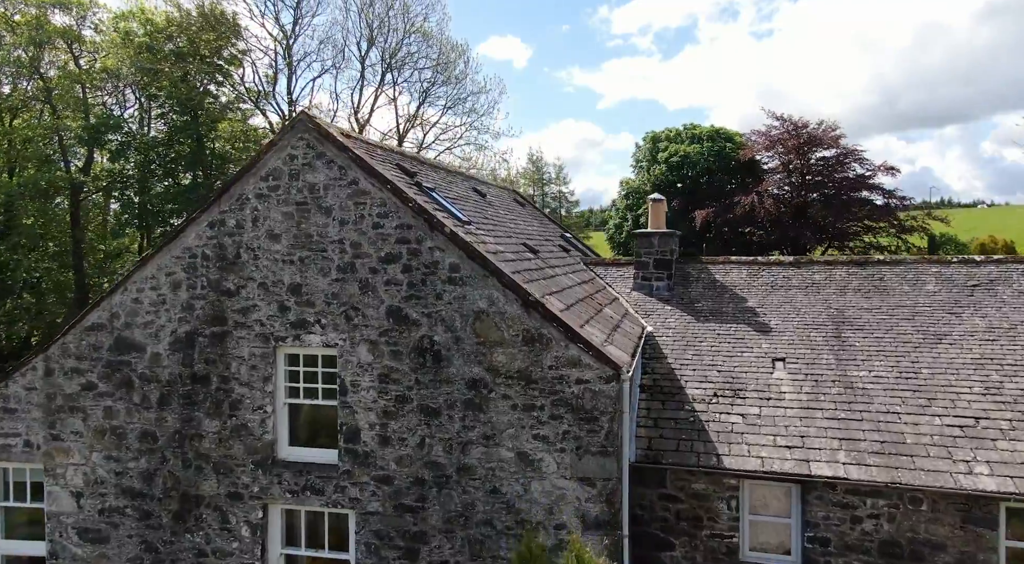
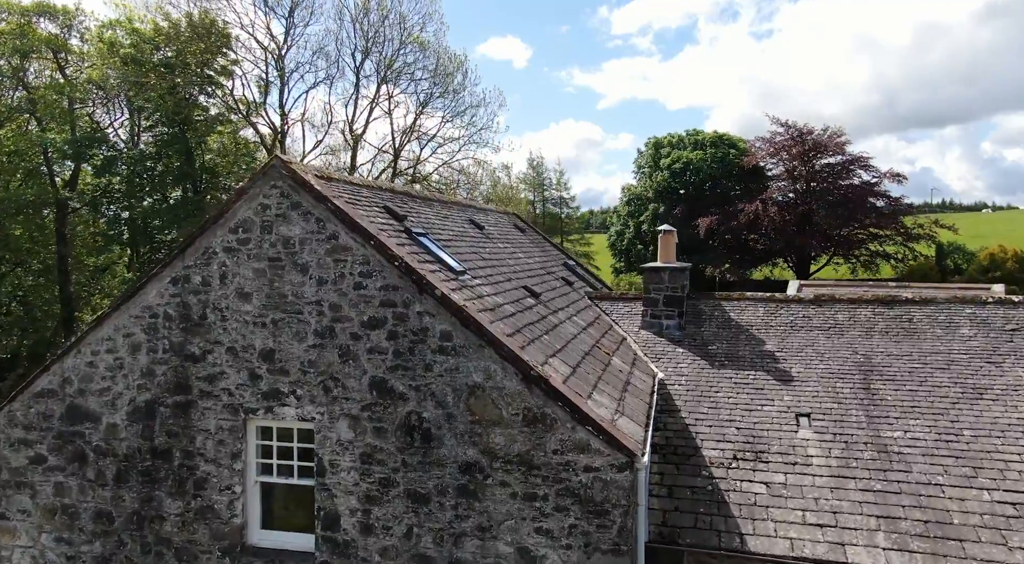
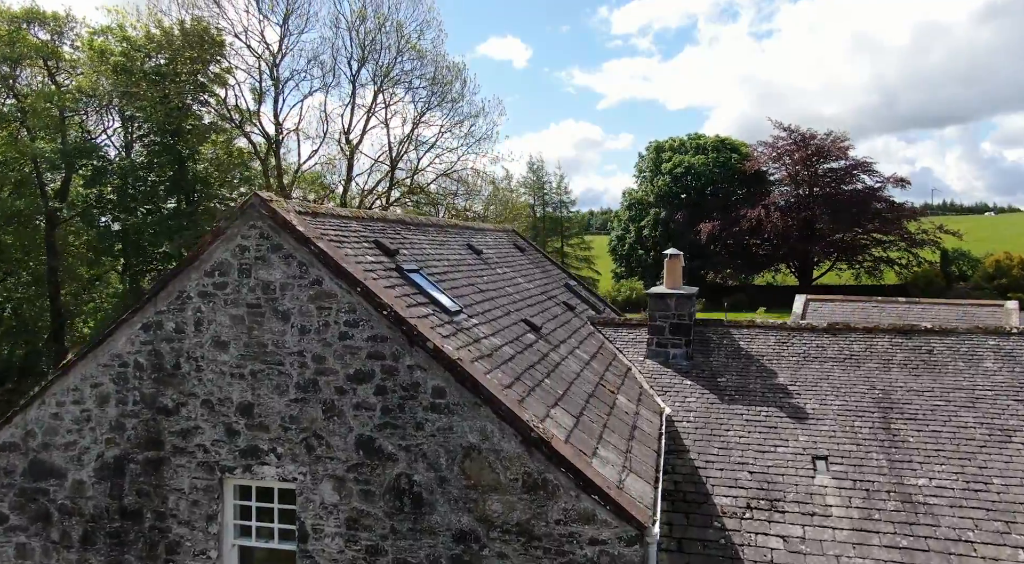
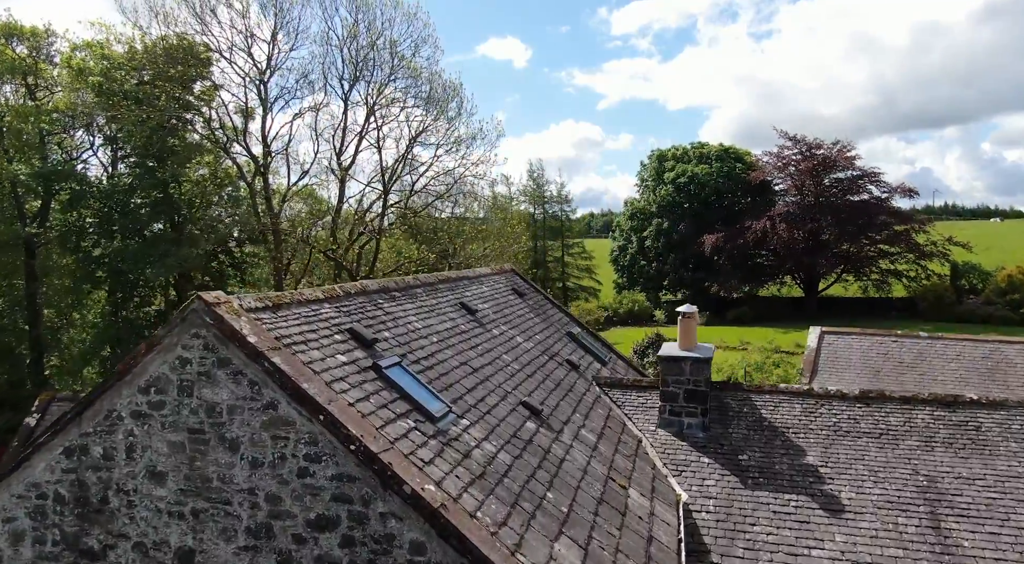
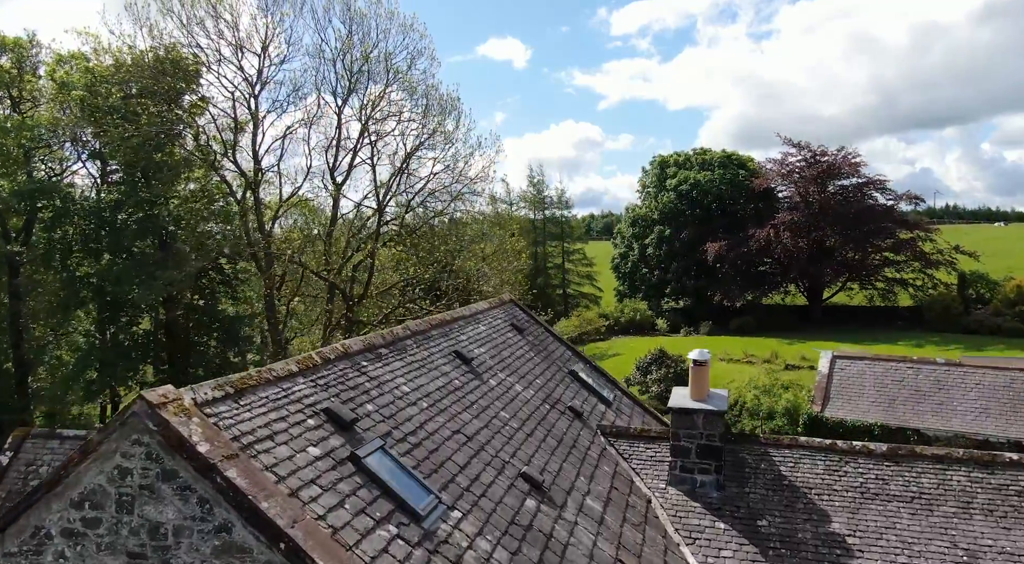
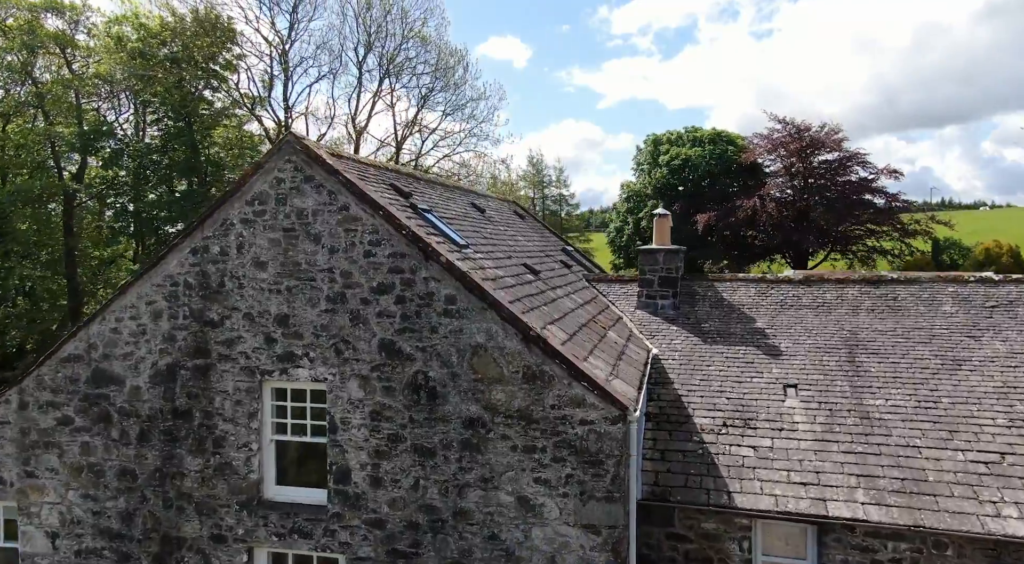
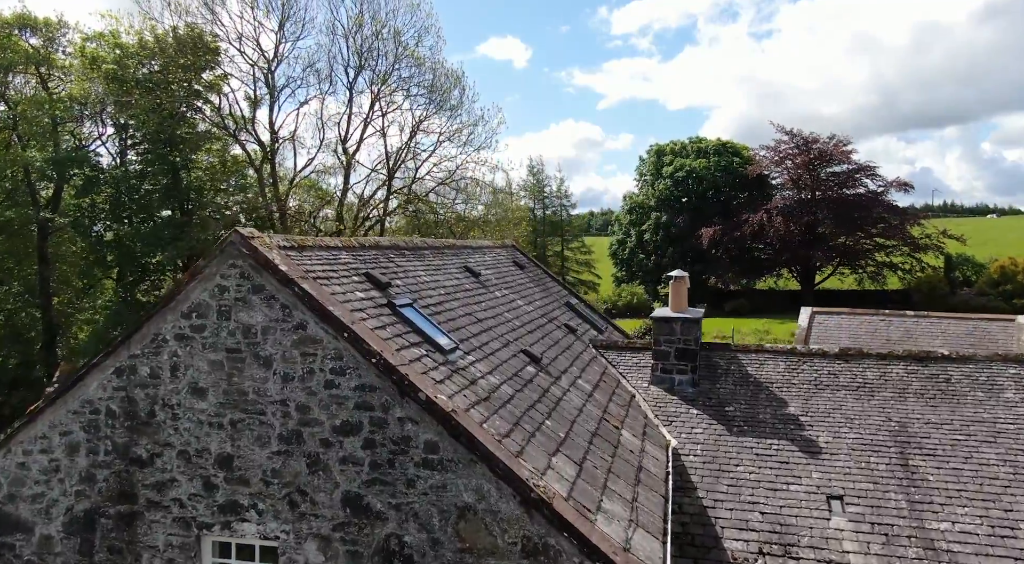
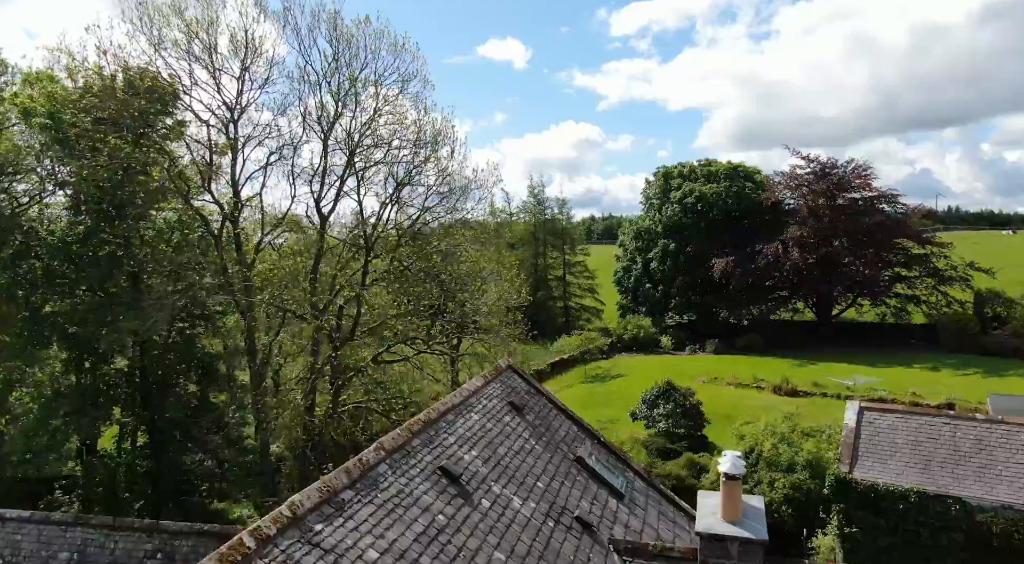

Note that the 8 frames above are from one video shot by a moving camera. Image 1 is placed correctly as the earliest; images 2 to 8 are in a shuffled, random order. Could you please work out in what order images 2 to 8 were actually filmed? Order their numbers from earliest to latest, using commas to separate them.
6, 2, 3, 7, 4, 5, 8
